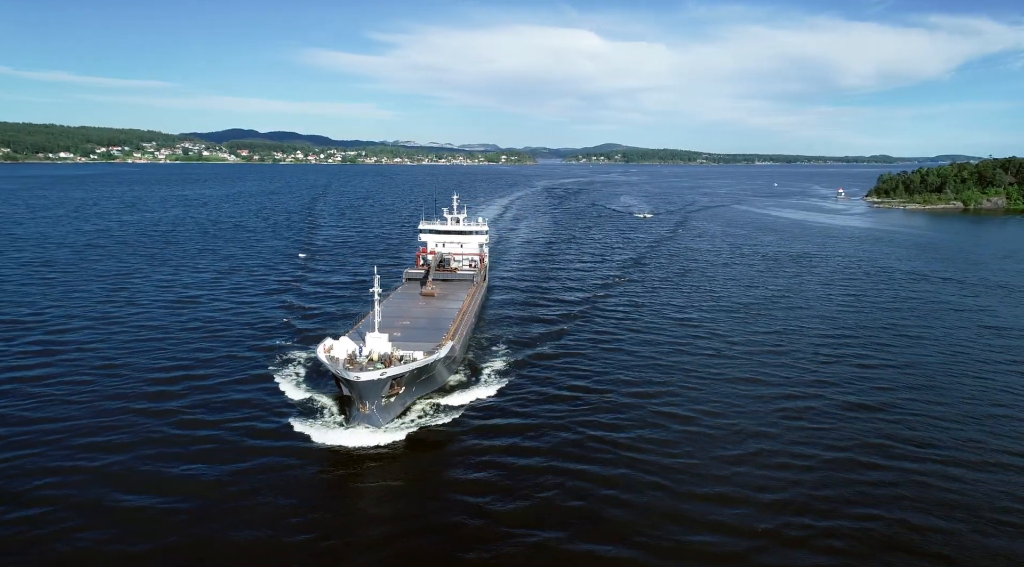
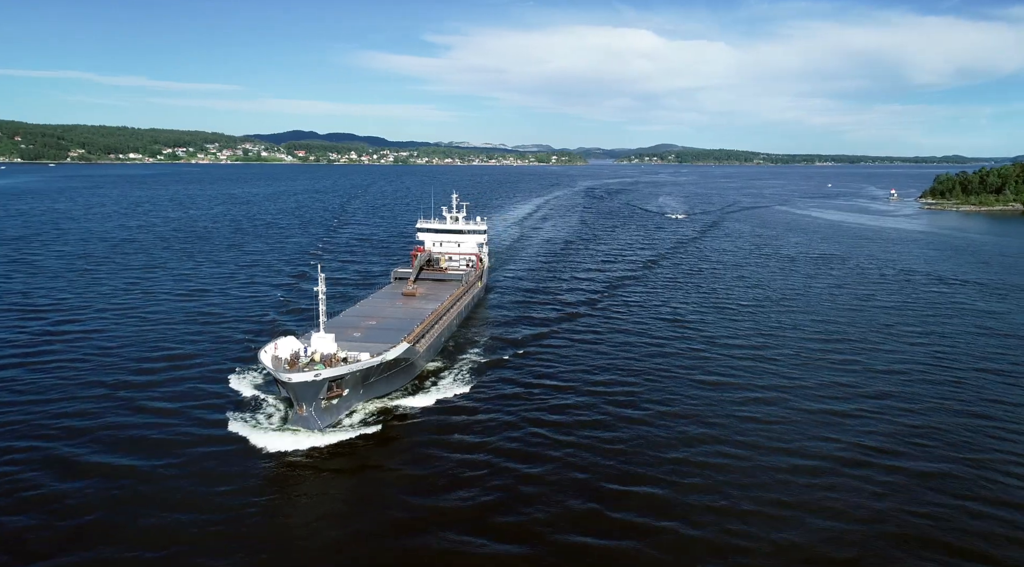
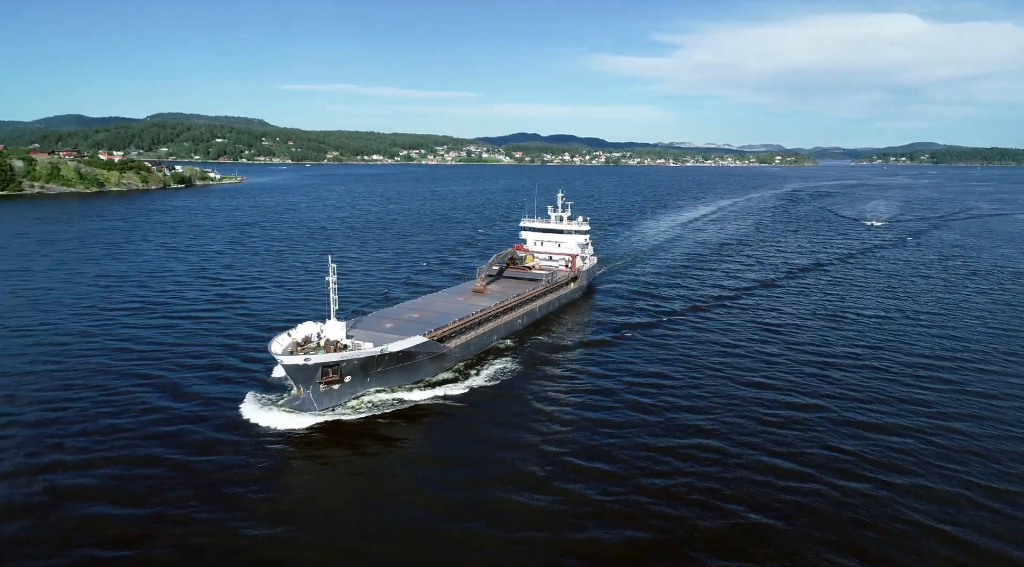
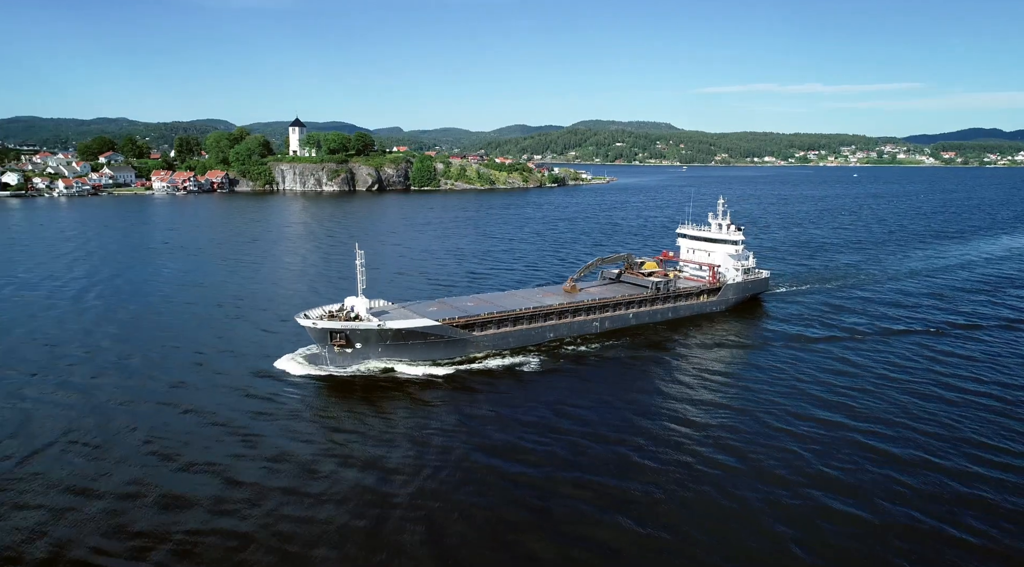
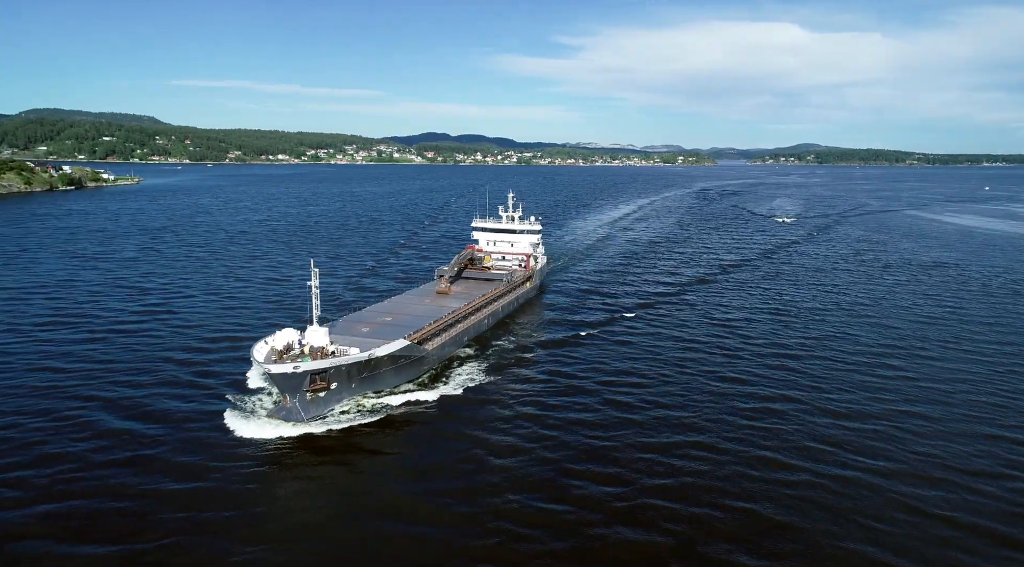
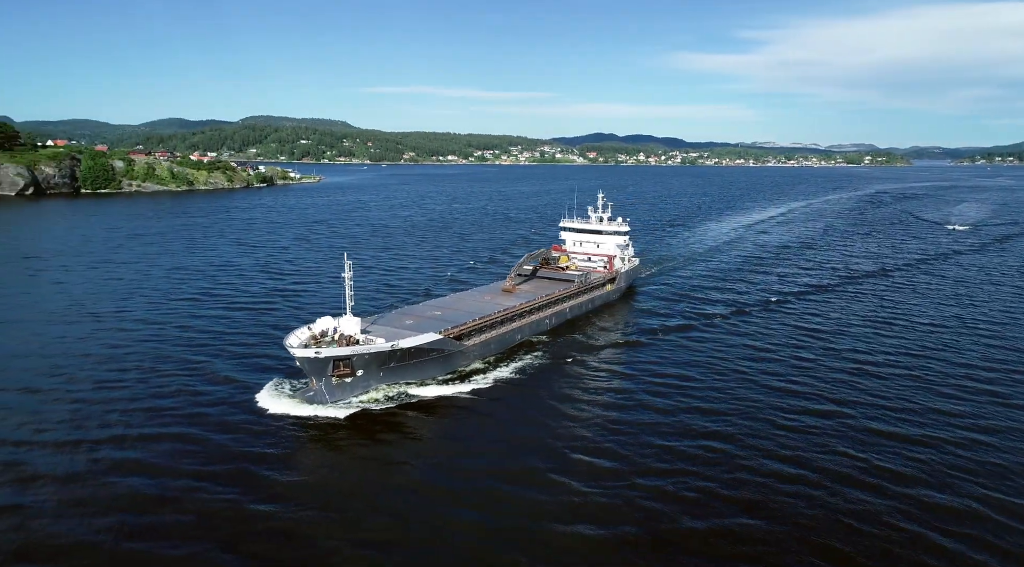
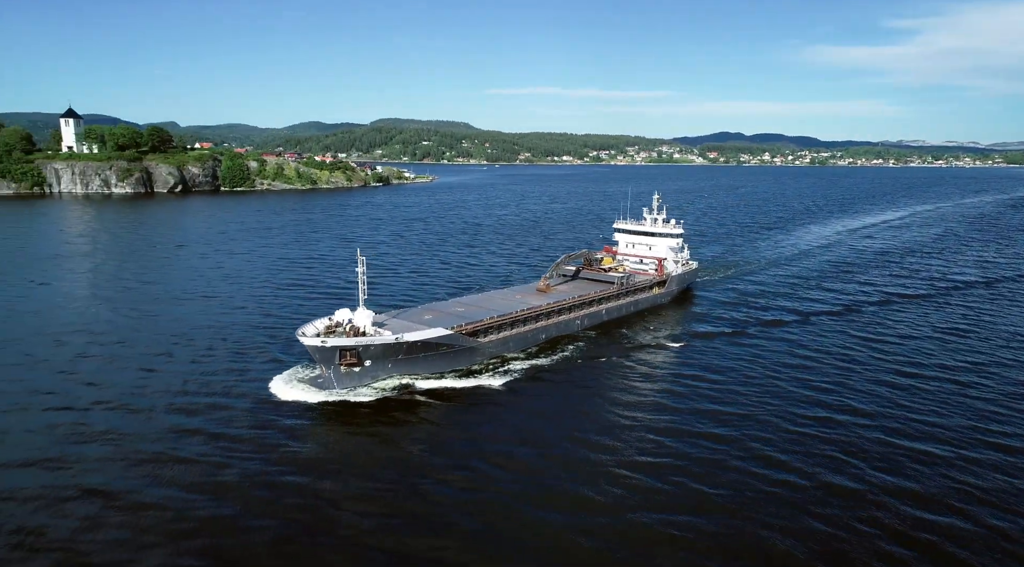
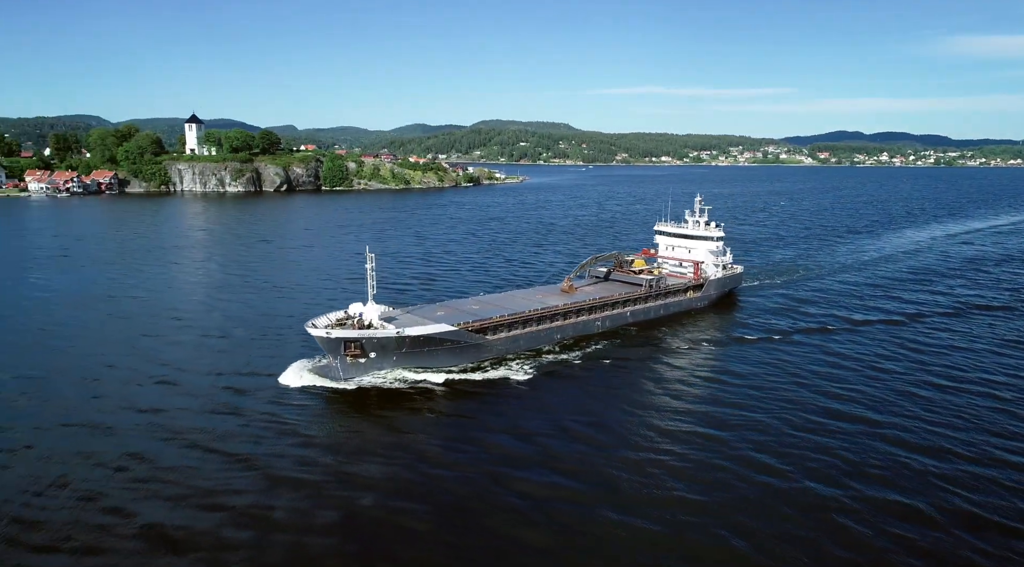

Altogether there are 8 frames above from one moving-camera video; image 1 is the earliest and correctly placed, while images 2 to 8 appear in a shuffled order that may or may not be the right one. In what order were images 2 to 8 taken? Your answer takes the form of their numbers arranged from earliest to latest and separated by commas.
2, 5, 3, 6, 7, 8, 4
